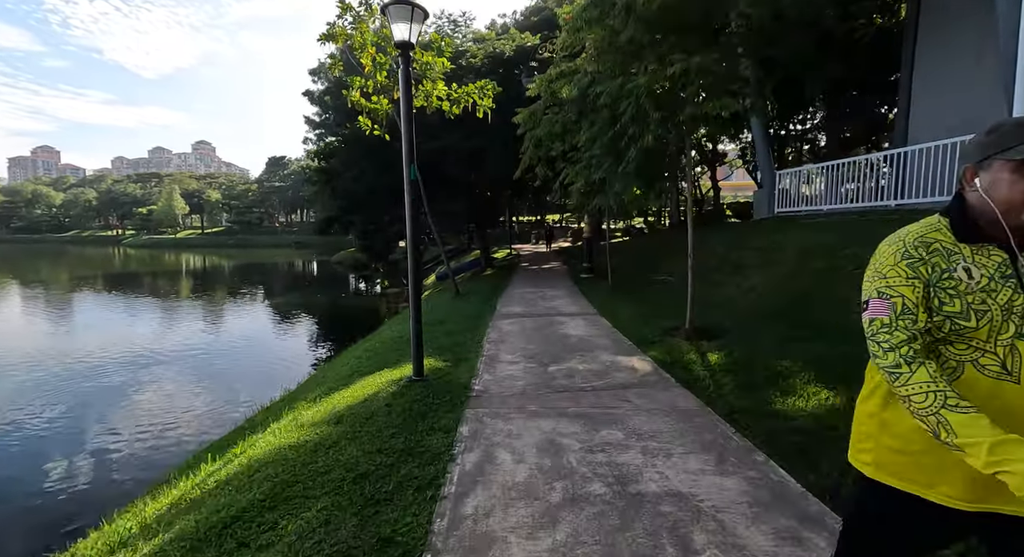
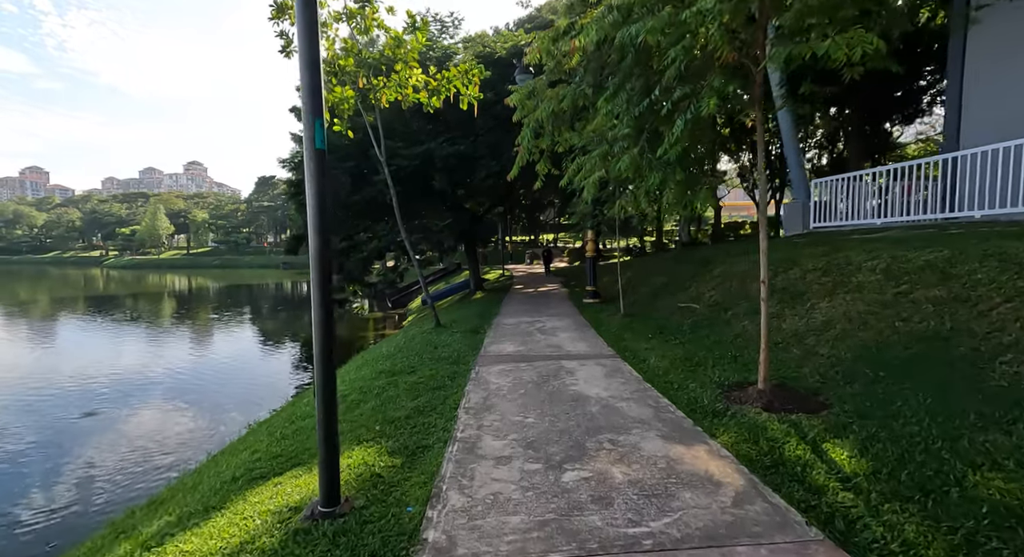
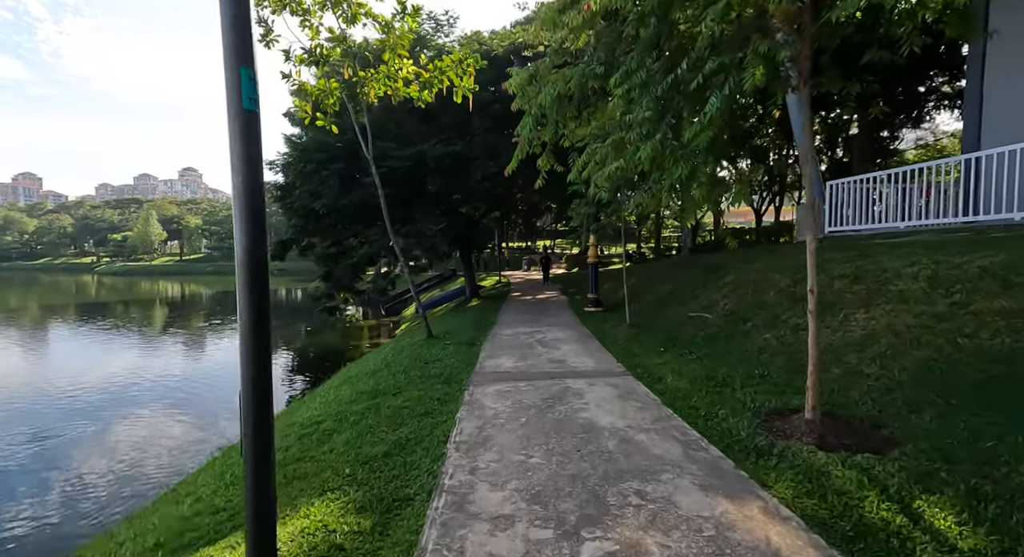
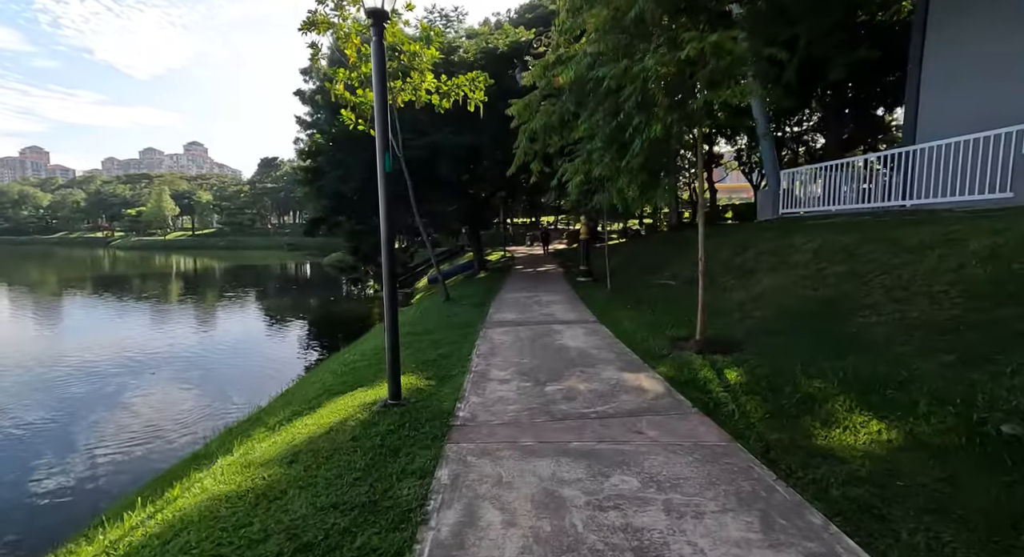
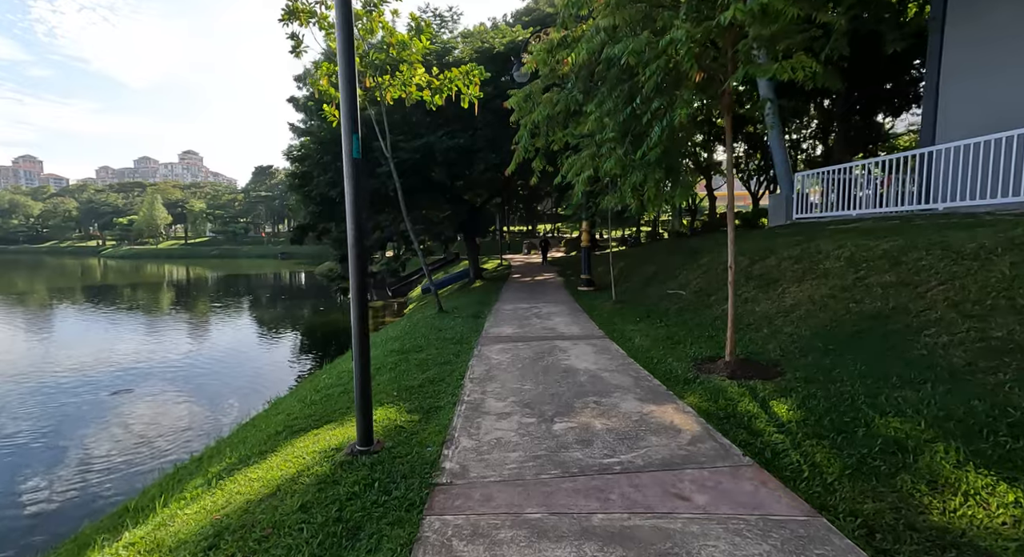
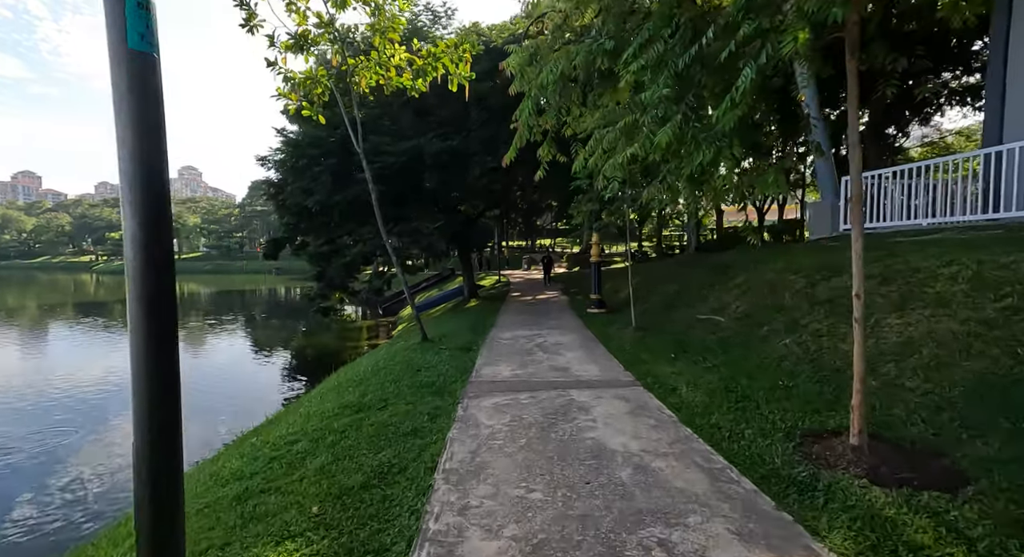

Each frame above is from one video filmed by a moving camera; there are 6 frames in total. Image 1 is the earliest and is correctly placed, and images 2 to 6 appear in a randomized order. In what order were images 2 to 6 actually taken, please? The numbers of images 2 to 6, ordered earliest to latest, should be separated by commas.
4, 5, 2, 3, 6
